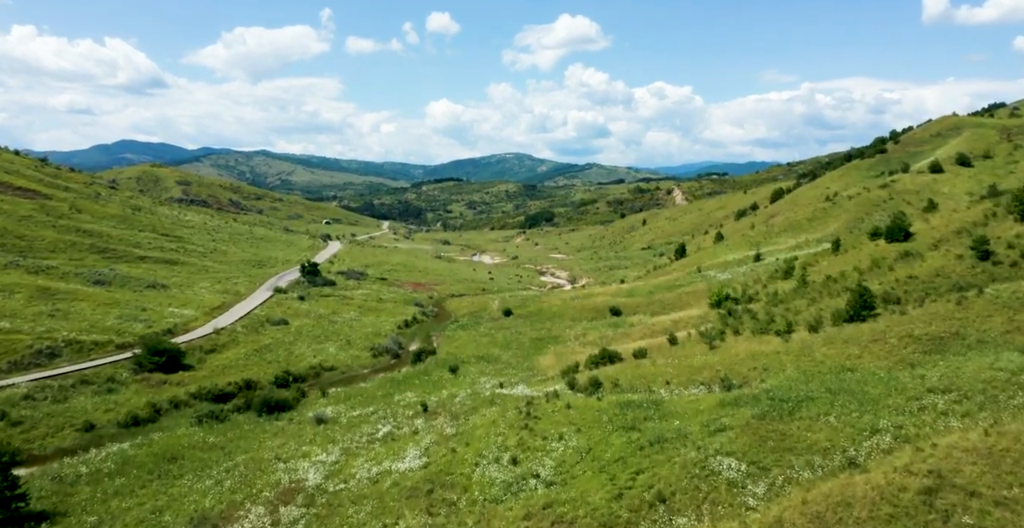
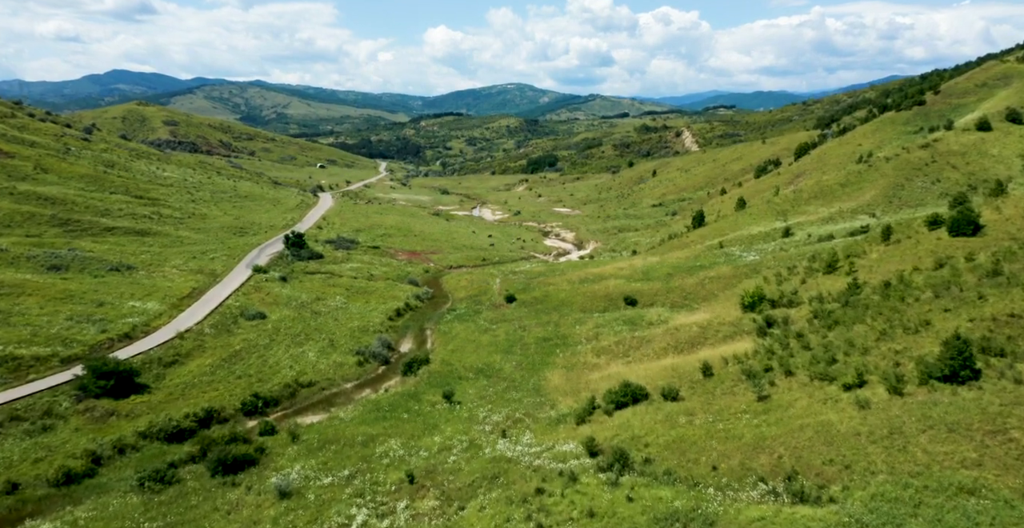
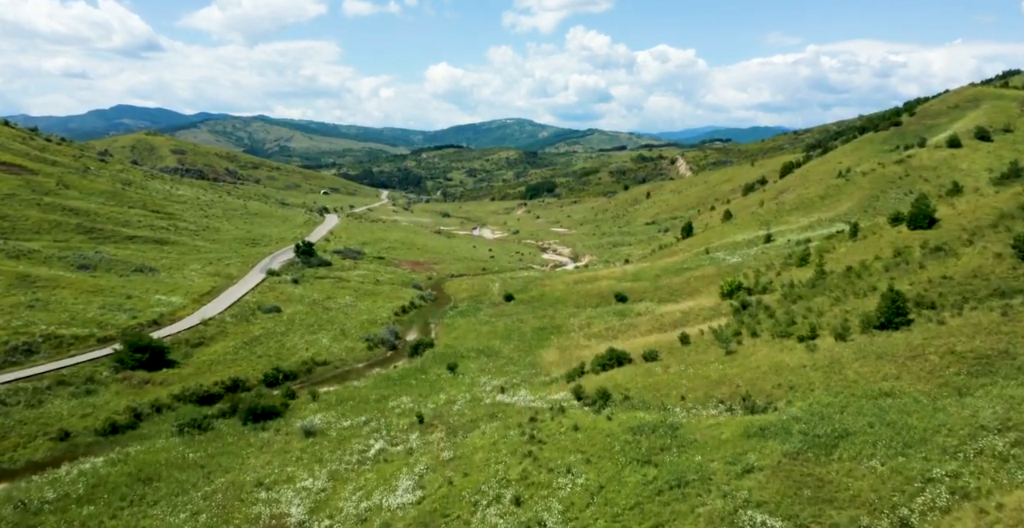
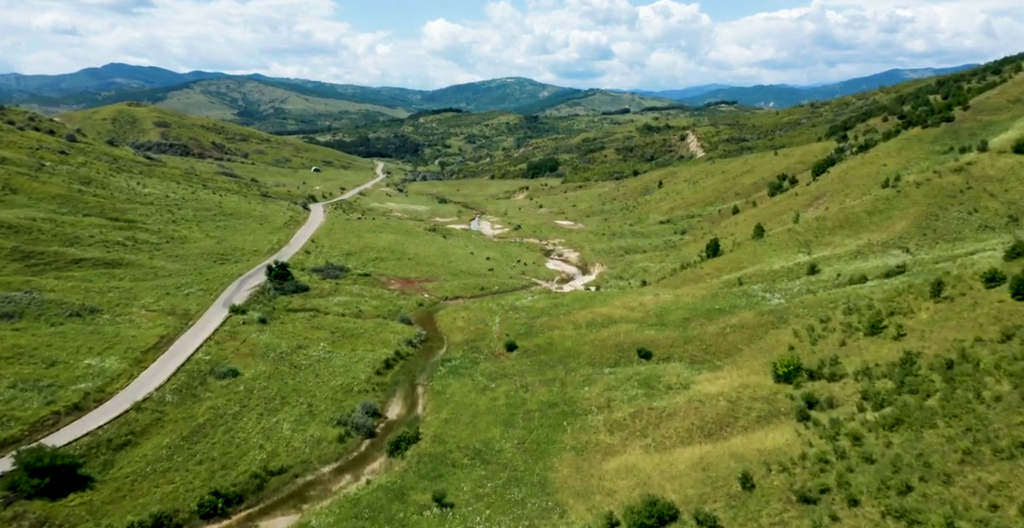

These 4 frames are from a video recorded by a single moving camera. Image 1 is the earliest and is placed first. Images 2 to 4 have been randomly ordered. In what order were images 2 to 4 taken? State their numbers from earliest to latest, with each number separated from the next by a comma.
3, 2, 4
